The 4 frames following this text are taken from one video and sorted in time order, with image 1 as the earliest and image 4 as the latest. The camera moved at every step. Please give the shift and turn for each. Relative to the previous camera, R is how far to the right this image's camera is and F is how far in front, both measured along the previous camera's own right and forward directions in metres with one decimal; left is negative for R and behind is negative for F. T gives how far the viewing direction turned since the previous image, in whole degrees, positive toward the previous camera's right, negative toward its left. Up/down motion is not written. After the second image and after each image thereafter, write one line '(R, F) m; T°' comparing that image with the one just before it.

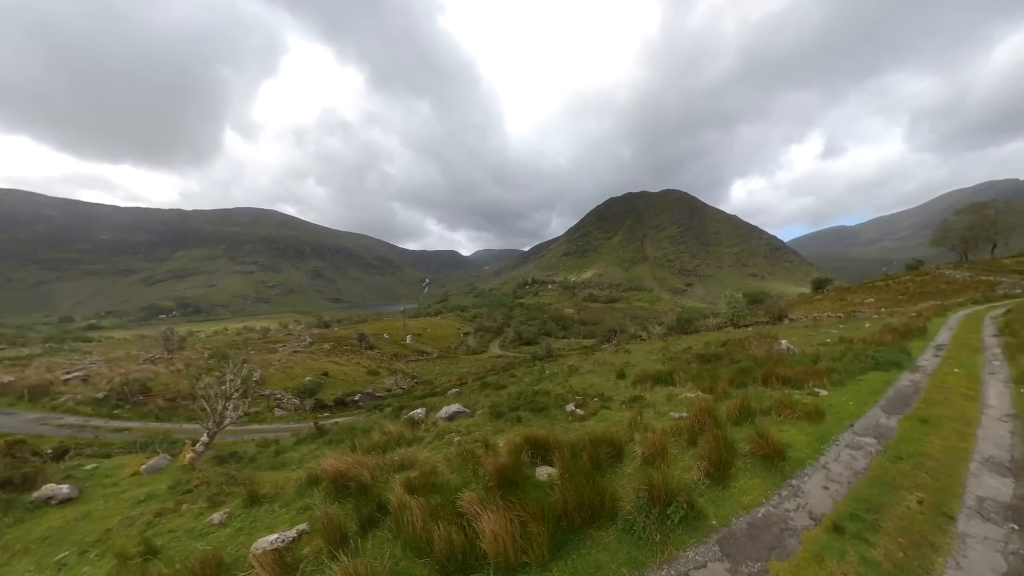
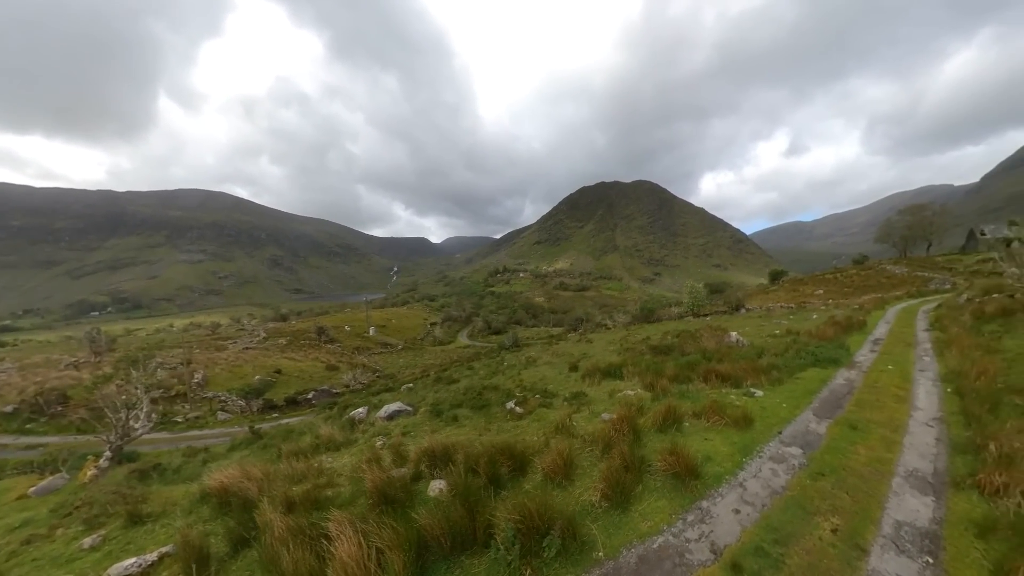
(+1.8, +1.2) m; +4°
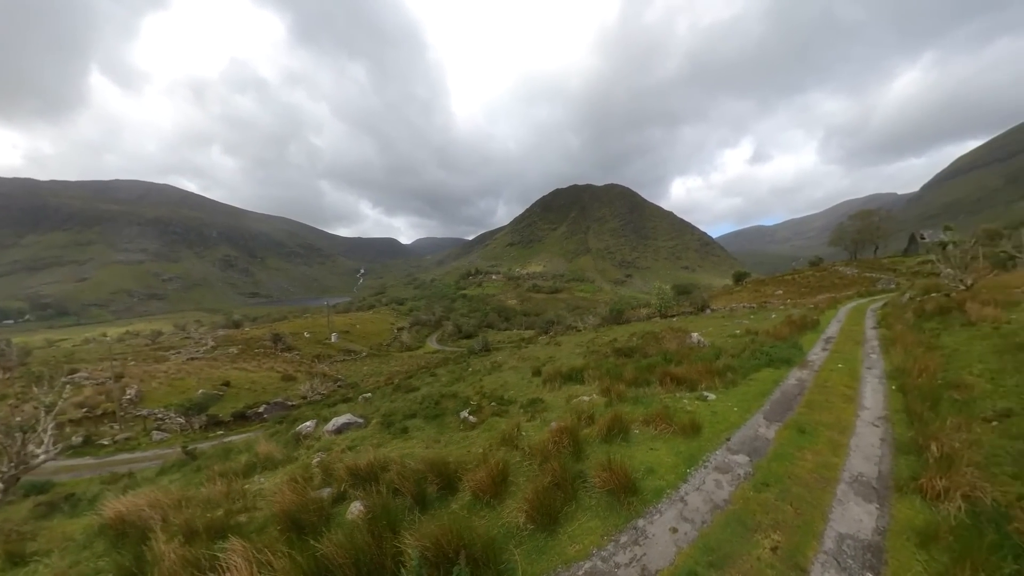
(+1.0, +0.7) m; +4°
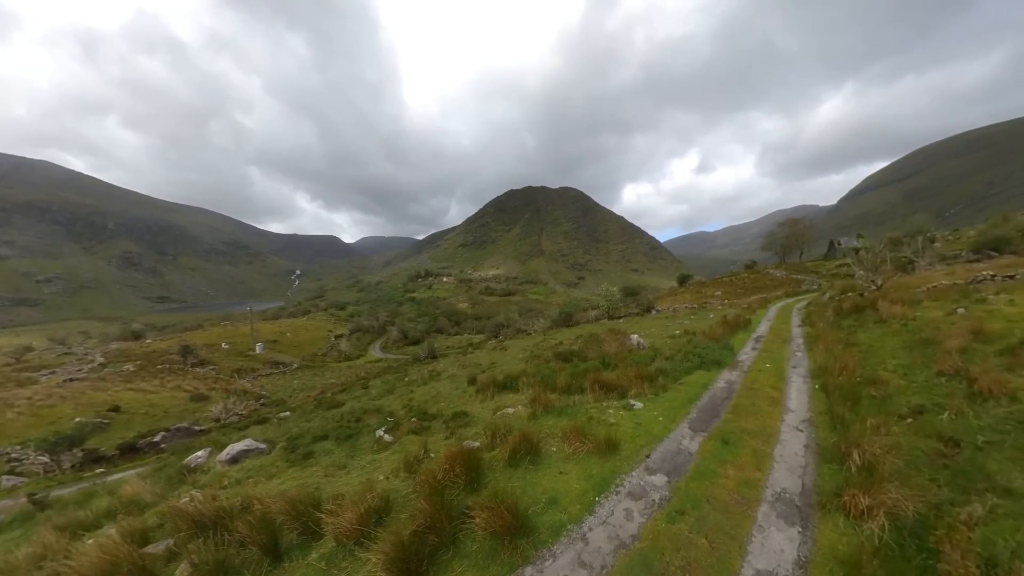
(+1.4, +1.3) m; +6°
